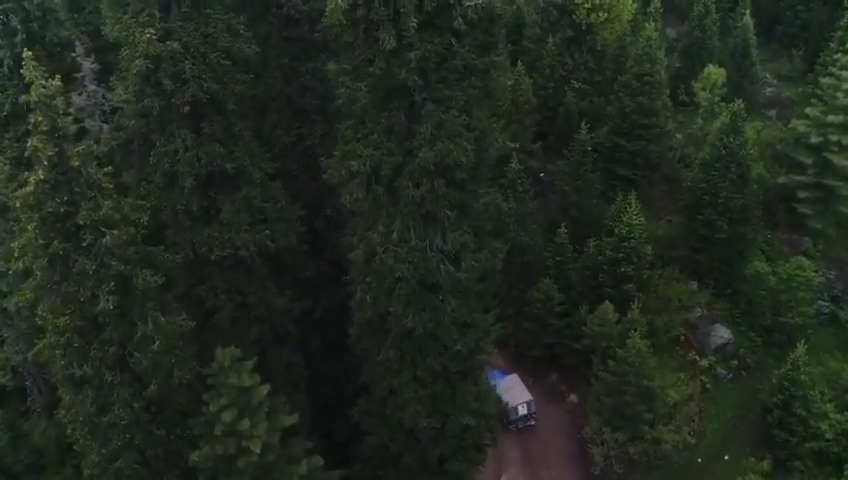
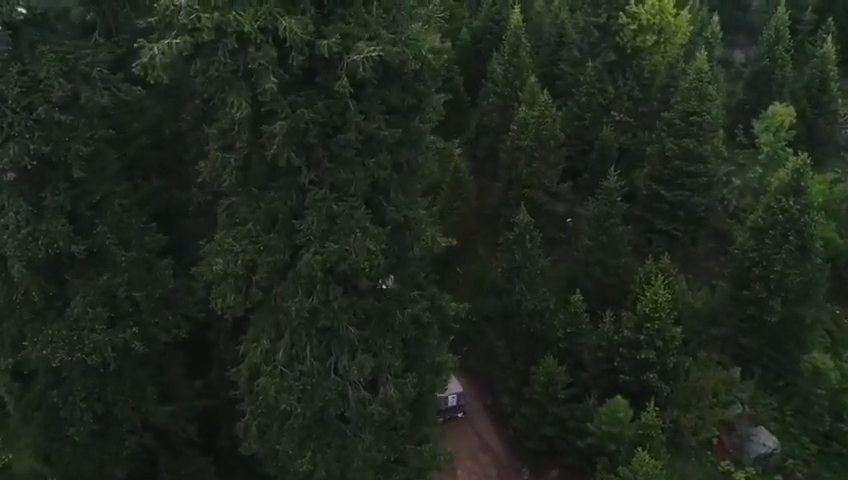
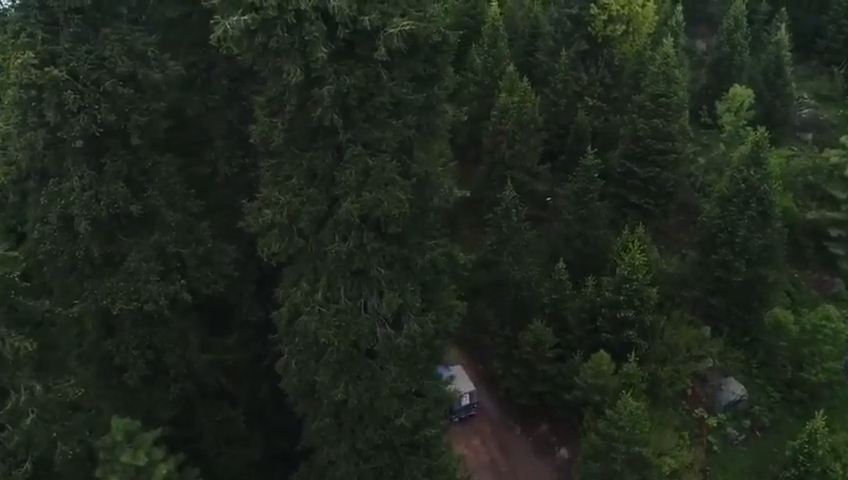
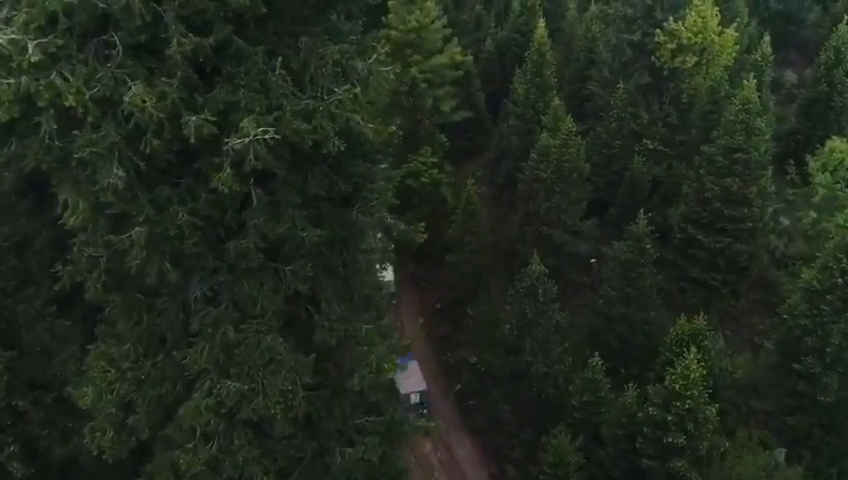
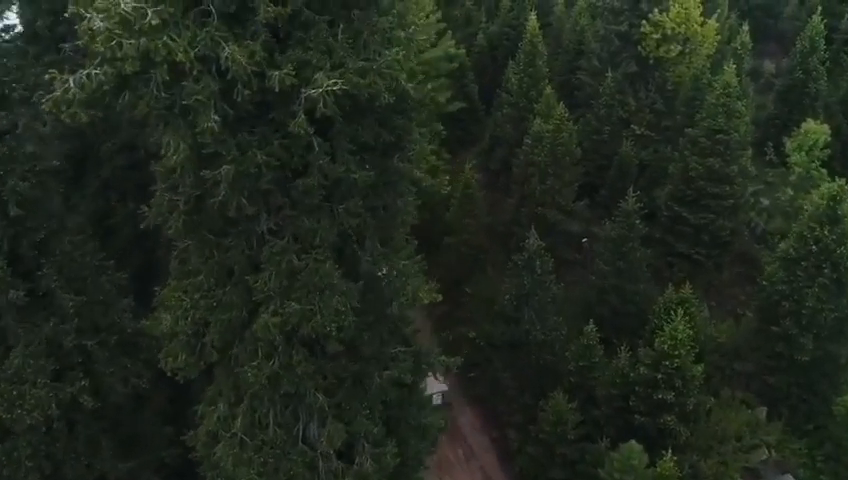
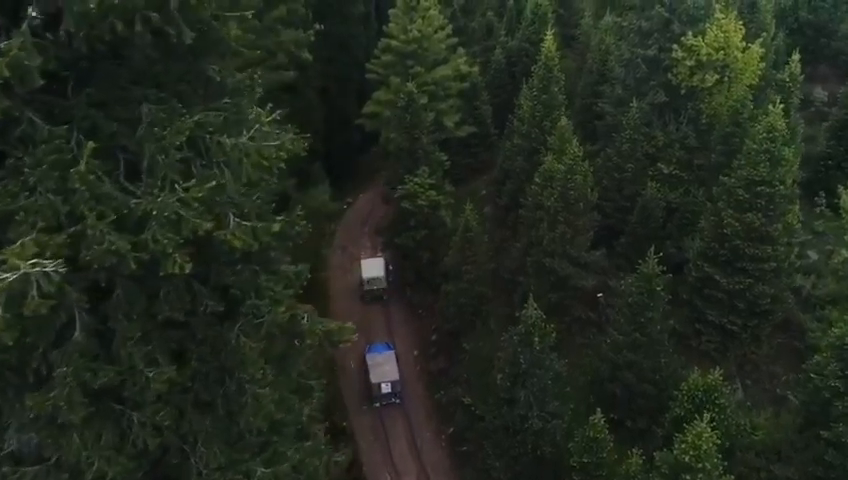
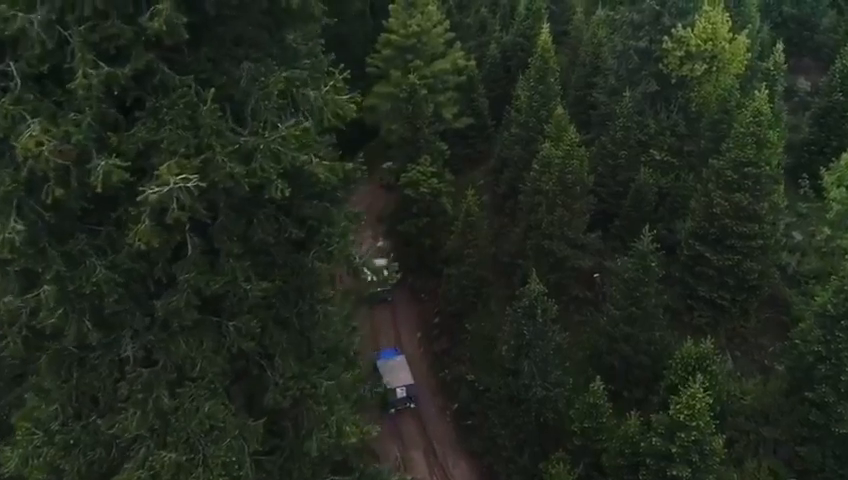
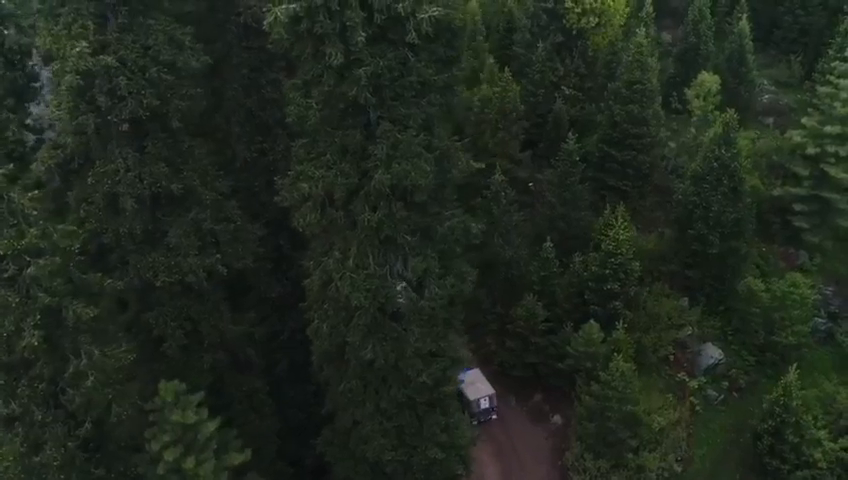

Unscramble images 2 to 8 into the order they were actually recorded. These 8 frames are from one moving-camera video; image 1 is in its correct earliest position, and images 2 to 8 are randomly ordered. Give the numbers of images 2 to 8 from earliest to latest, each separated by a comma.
8, 3, 2, 5, 4, 7, 6
